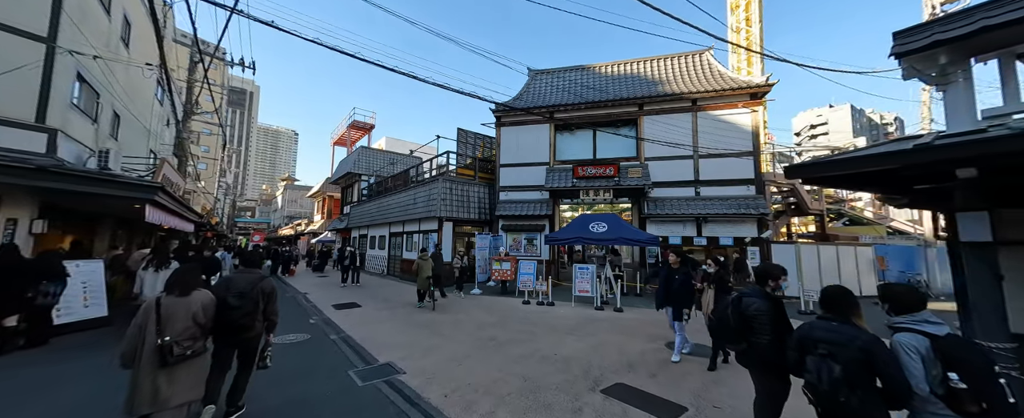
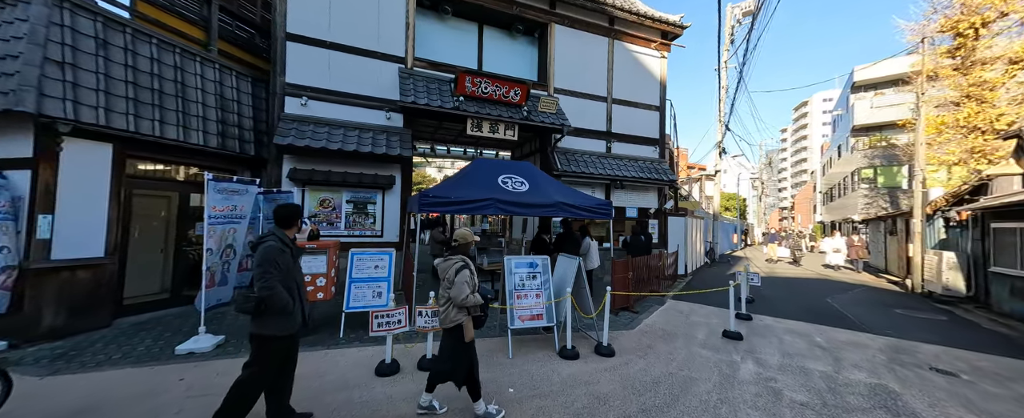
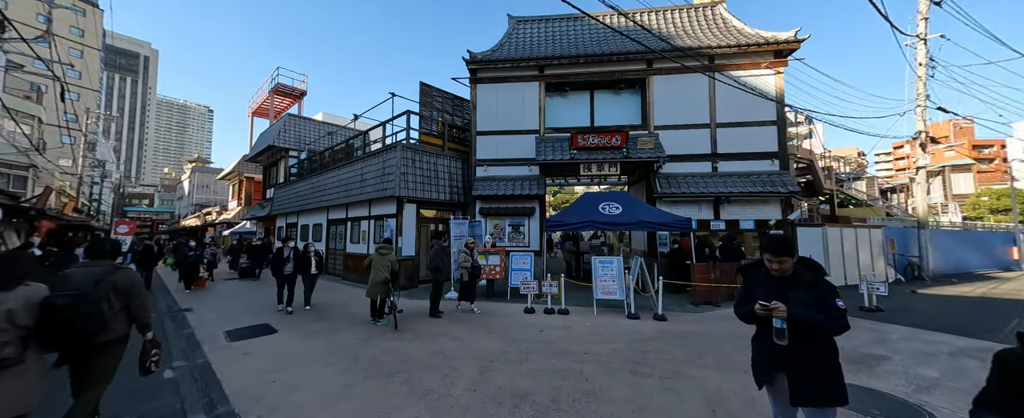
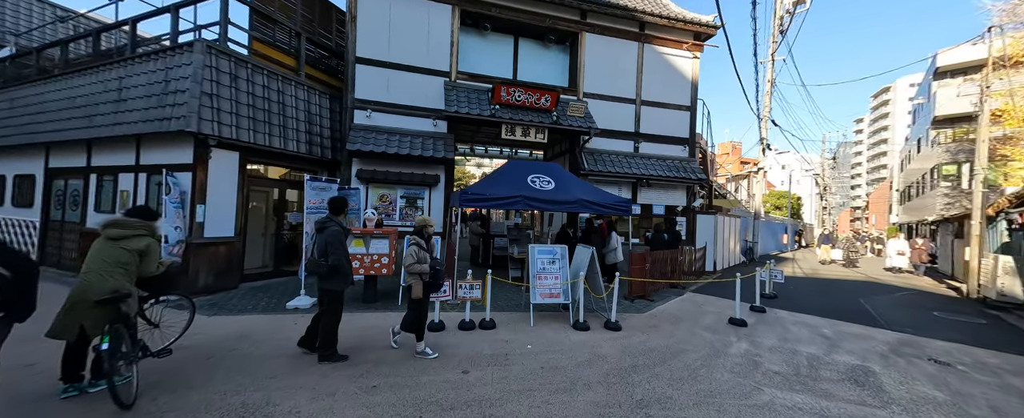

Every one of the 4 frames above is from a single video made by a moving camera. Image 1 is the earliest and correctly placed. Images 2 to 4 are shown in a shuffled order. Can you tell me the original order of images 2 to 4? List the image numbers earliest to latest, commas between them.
3, 4, 2
